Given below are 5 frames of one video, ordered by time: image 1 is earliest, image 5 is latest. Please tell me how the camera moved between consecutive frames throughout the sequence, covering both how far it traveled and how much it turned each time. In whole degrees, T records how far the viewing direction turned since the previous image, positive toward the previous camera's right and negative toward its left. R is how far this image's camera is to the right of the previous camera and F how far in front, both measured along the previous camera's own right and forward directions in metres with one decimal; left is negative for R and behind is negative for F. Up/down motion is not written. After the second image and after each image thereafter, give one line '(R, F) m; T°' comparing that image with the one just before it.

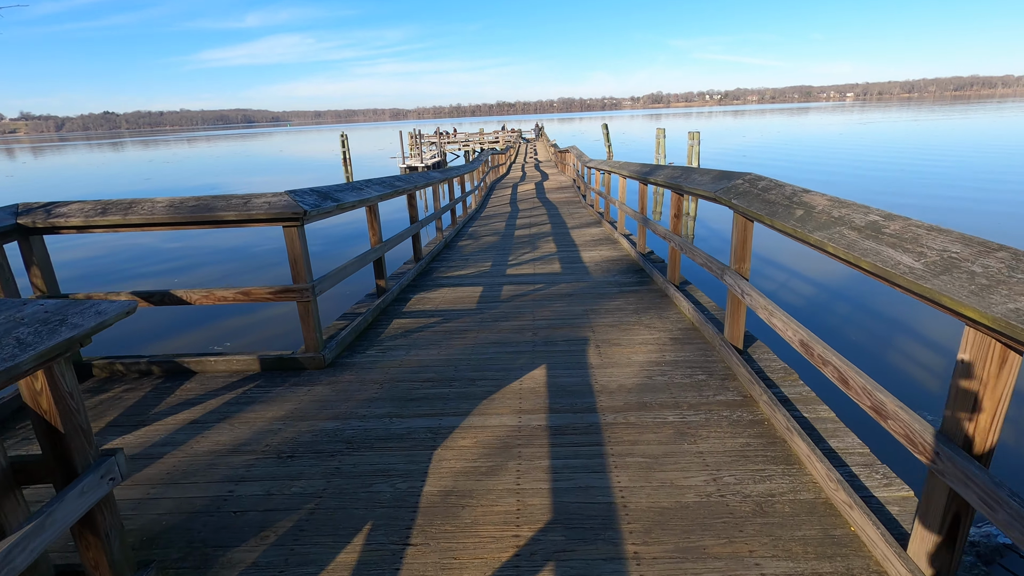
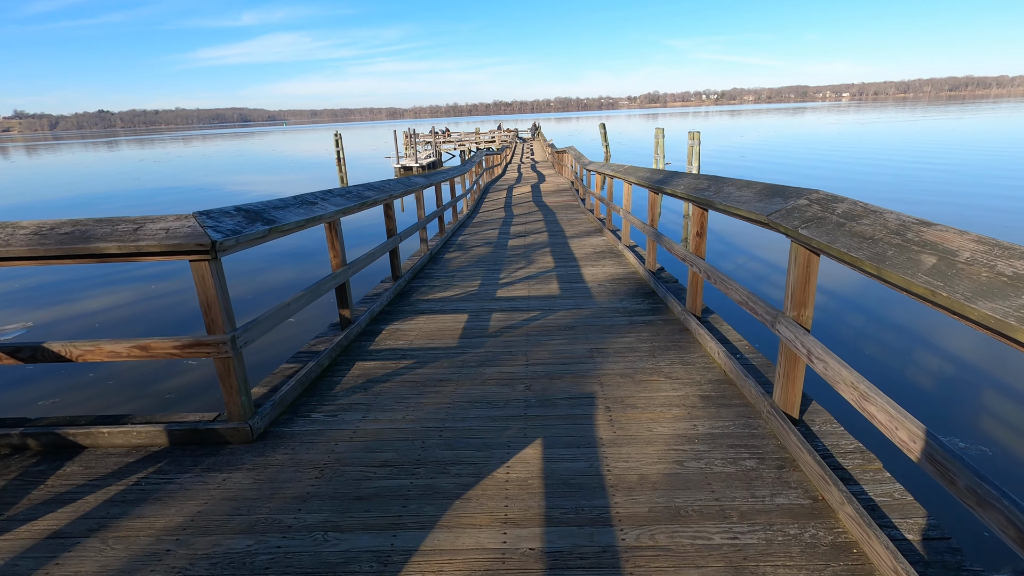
(0.0, +0.6) m; 0°
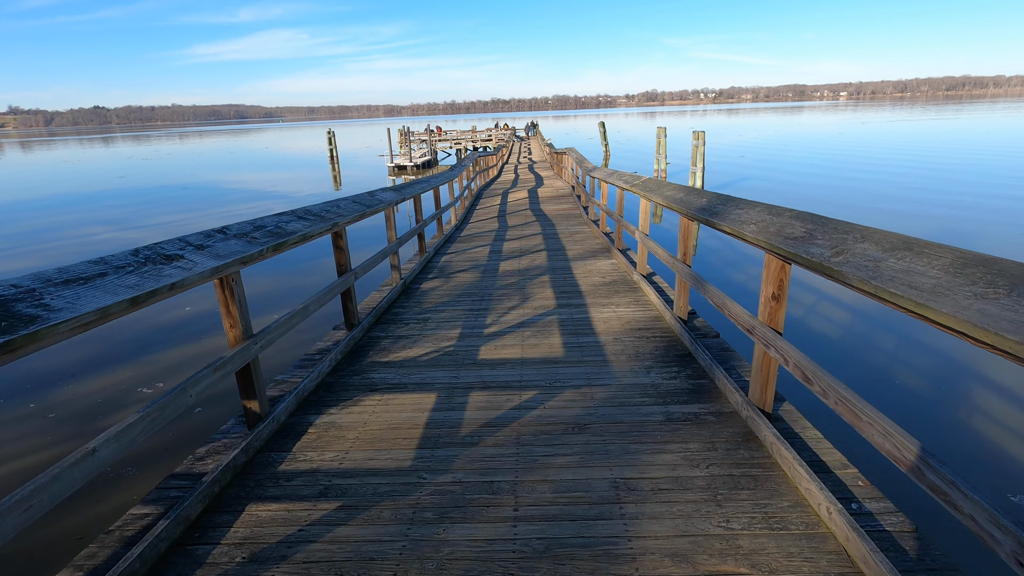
(+0.1, +1.0) m; 0°
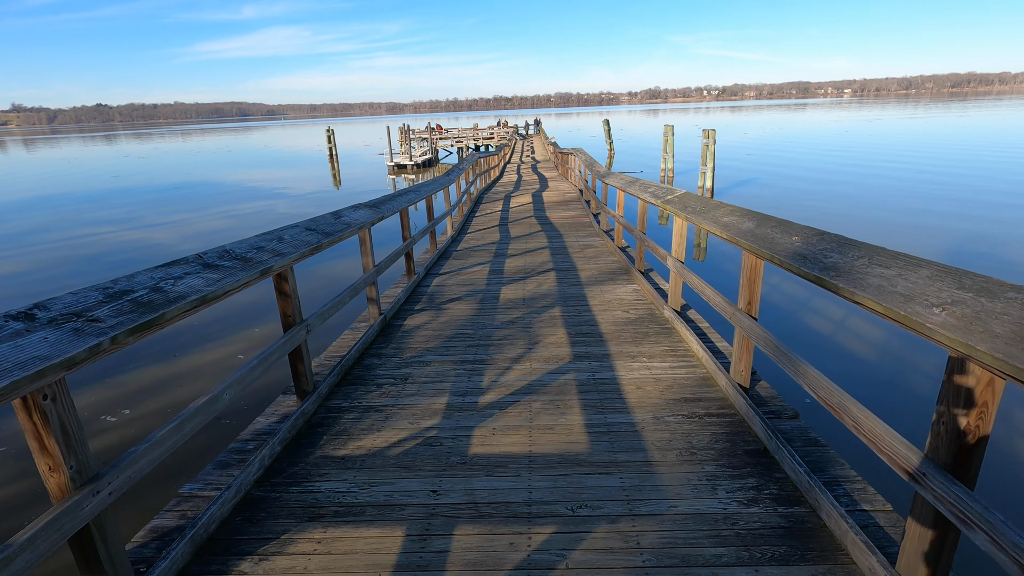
(0.0, +0.9) m; 0°
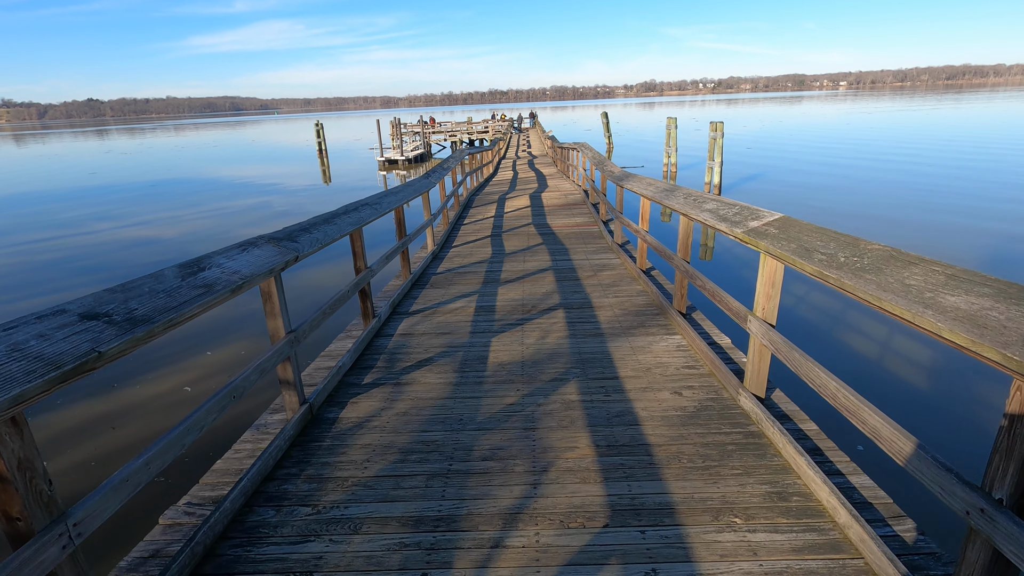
(0.0, +1.4) m; 0°
